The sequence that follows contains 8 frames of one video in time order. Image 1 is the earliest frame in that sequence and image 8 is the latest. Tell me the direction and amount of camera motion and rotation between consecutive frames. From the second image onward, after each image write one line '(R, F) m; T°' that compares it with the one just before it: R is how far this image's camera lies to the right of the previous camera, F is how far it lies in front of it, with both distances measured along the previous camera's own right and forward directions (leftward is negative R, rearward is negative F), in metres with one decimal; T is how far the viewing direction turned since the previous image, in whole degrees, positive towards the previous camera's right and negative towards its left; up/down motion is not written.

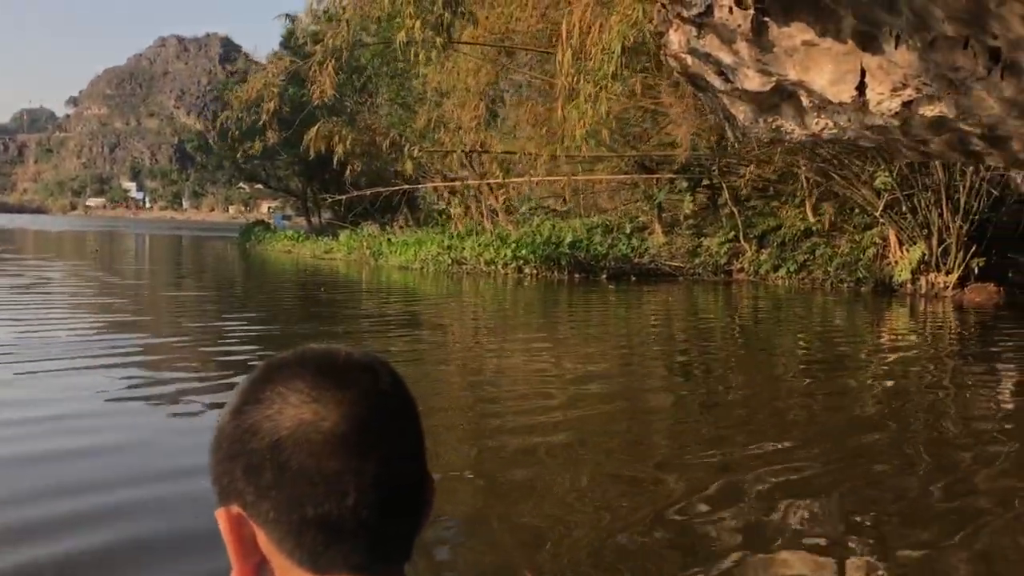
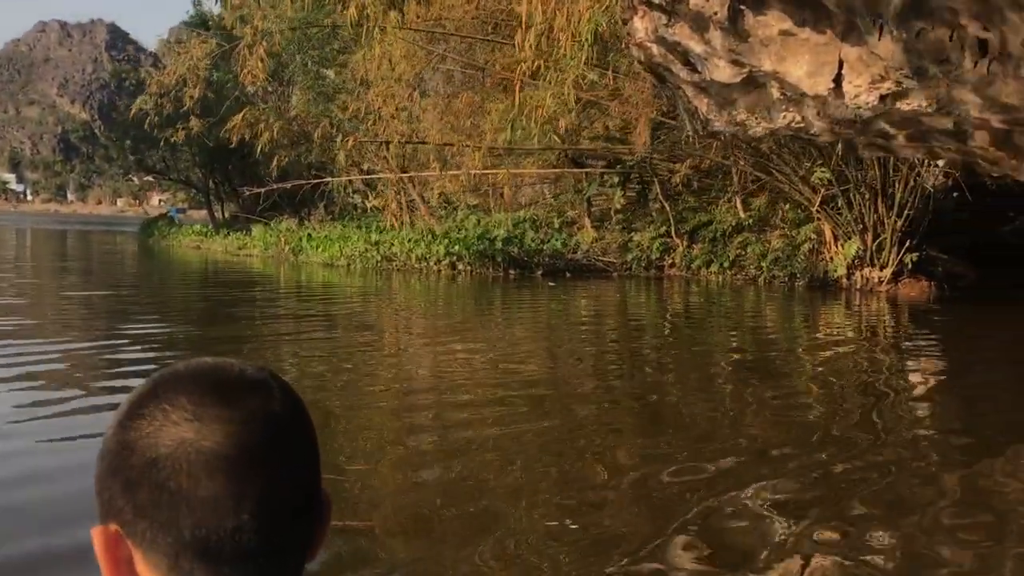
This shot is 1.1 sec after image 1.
(-0.3, +0.3) m; +6°
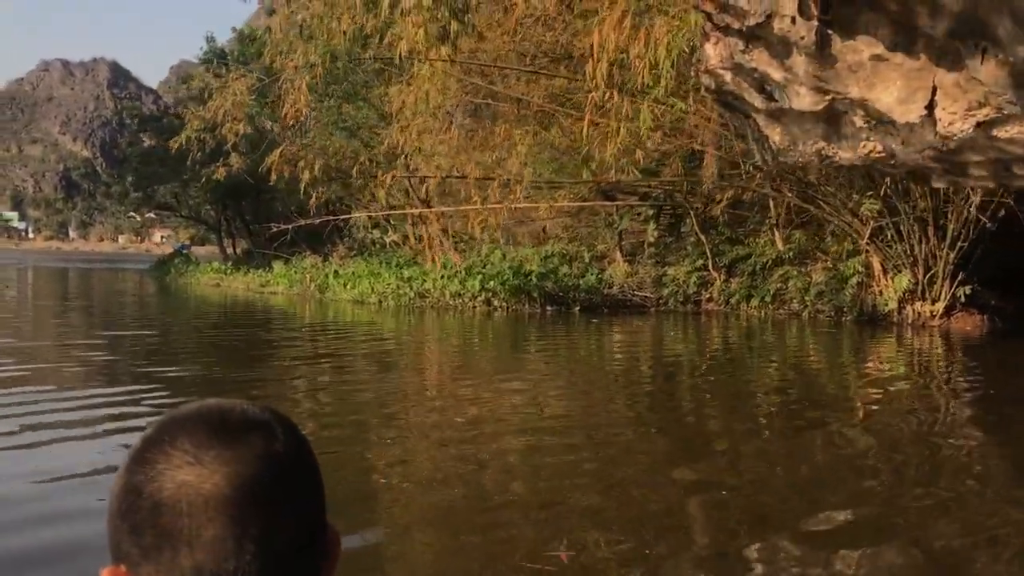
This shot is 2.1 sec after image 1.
(-0.3, +0.2) m; 0°
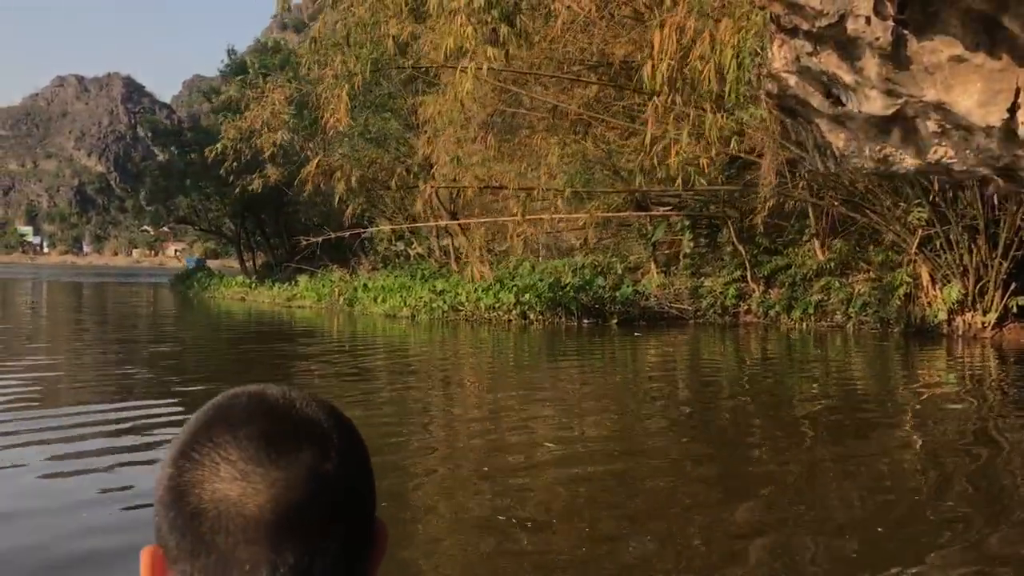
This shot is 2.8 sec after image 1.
(-0.2, +0.2) m; -1°
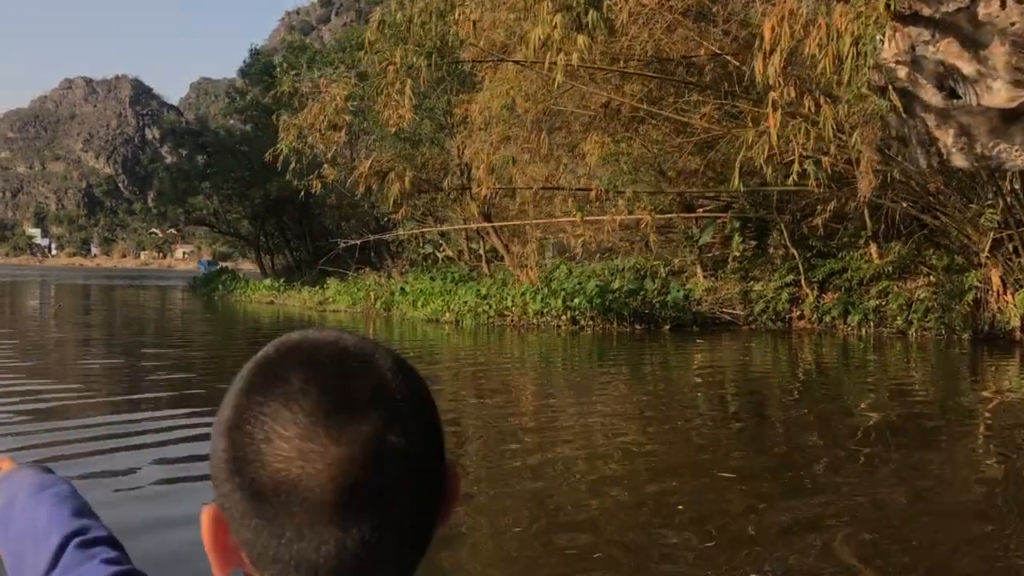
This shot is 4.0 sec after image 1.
(-0.3, +0.3) m; 0°
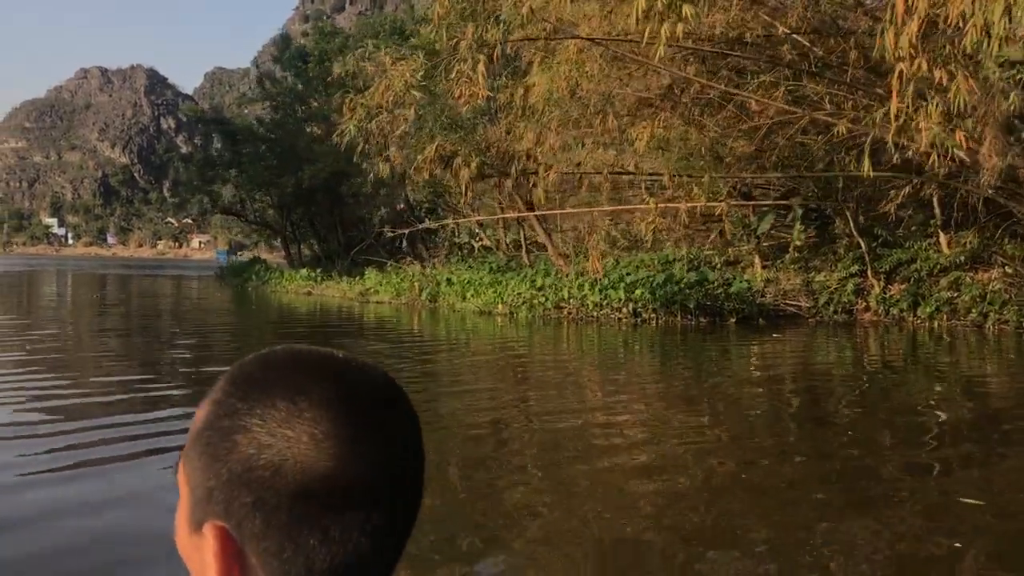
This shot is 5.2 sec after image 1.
(-0.3, +0.3) m; -1°
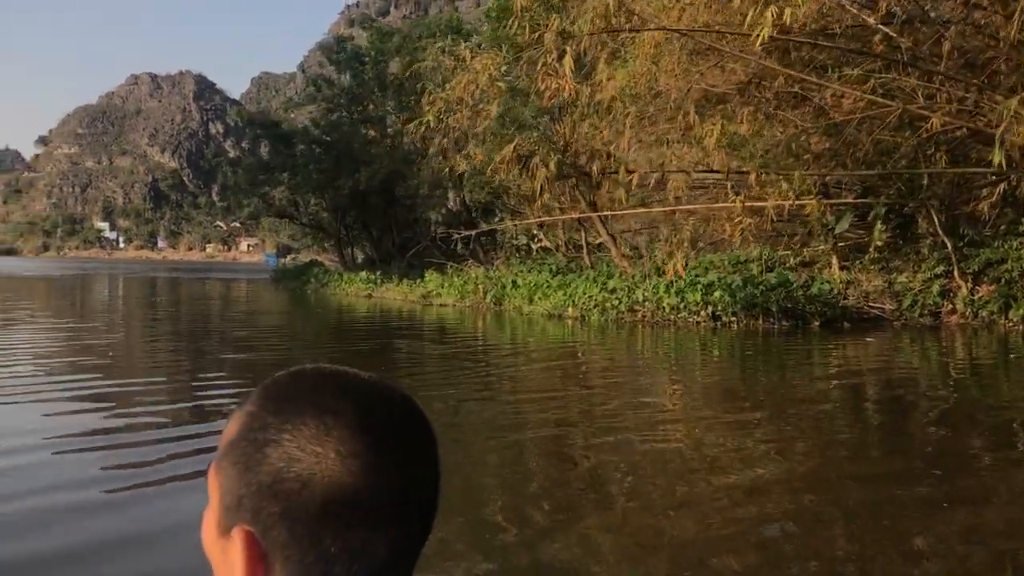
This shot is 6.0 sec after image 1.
(-0.2, +0.2) m; -2°
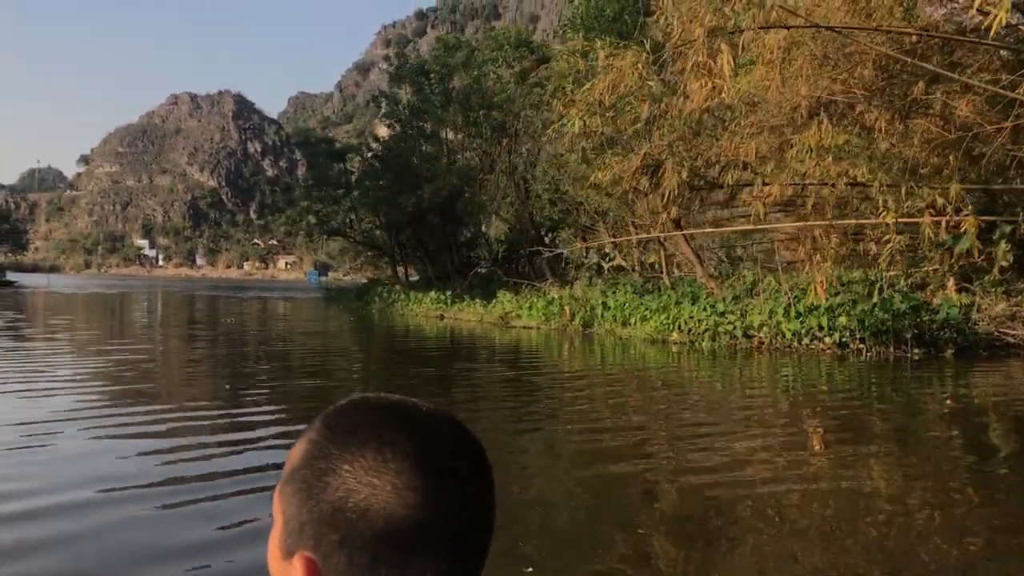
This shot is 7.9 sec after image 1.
(-0.5, +0.5) m; -2°
